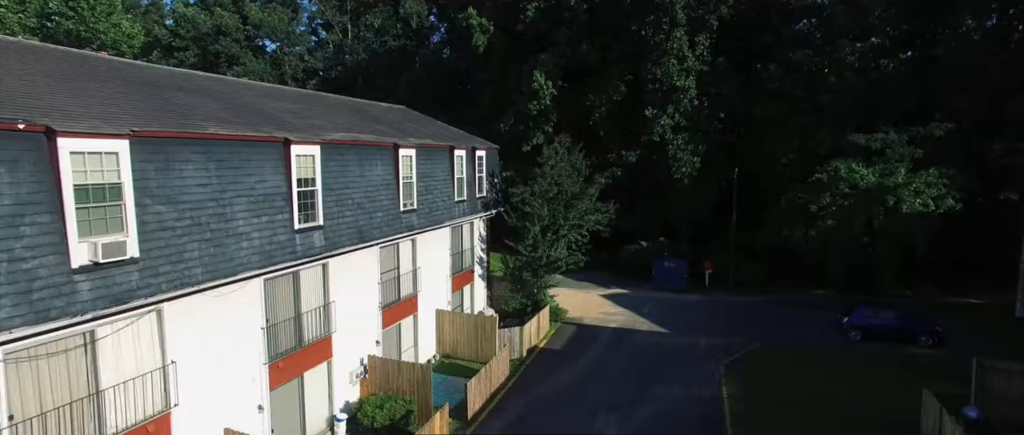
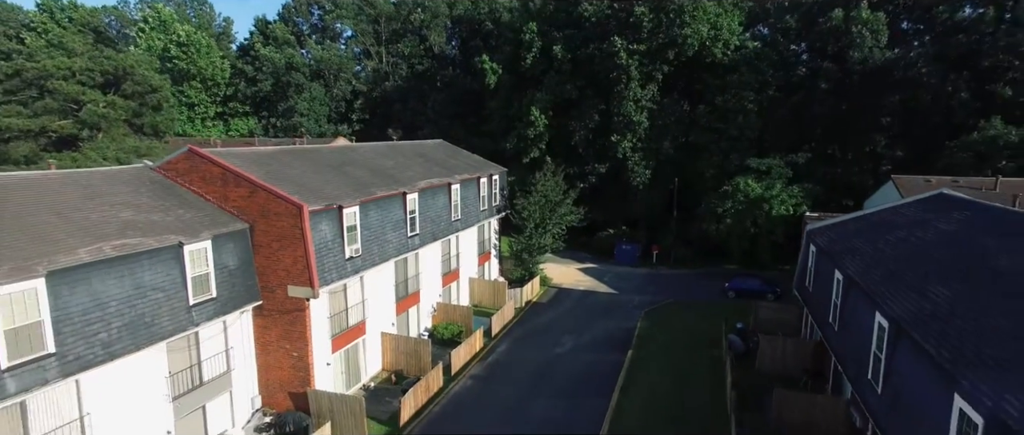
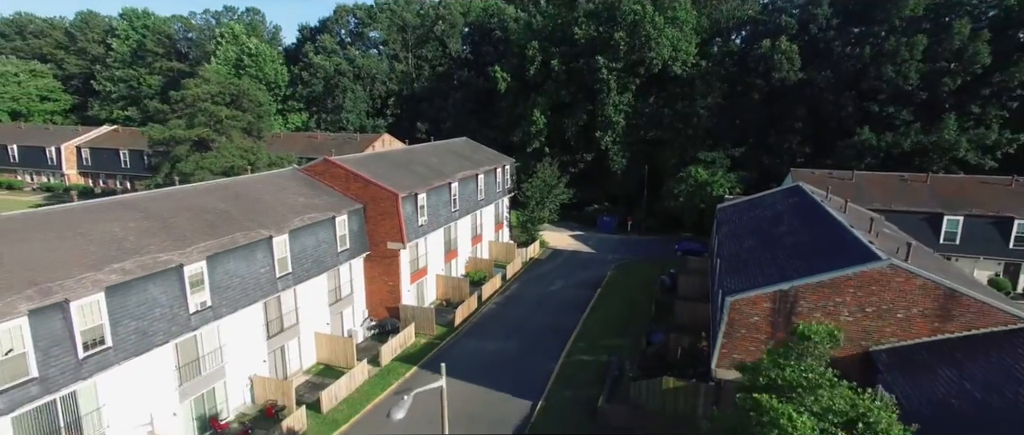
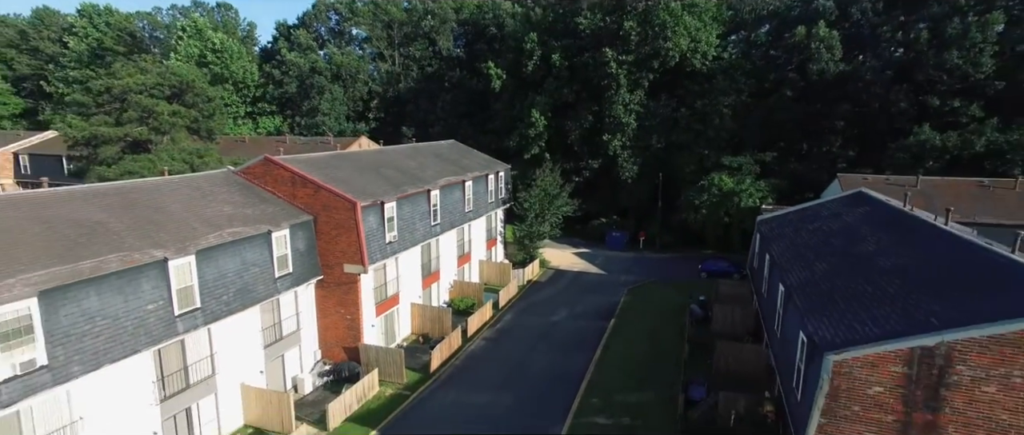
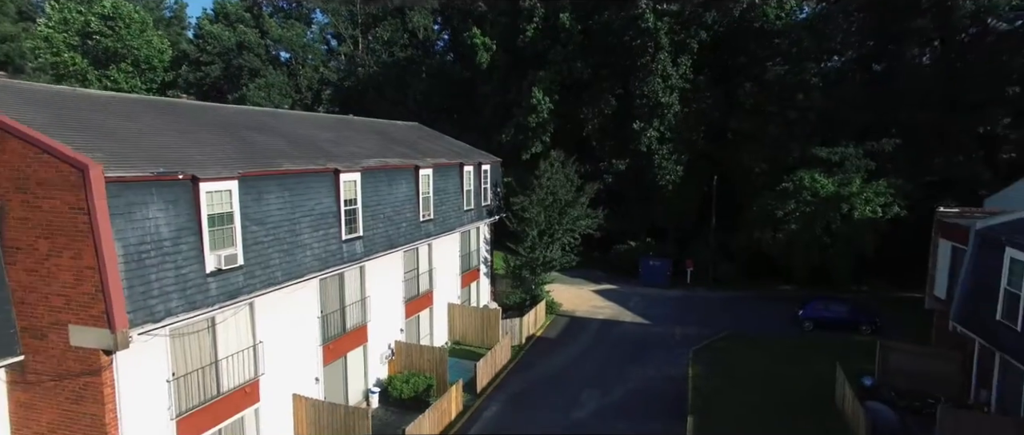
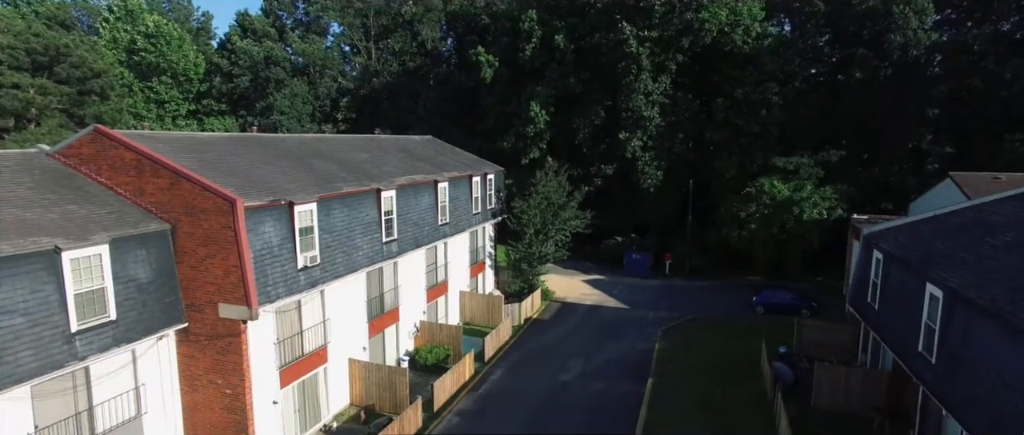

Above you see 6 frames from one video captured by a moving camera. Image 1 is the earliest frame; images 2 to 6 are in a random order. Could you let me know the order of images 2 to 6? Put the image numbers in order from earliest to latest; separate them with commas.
5, 6, 2, 4, 3
